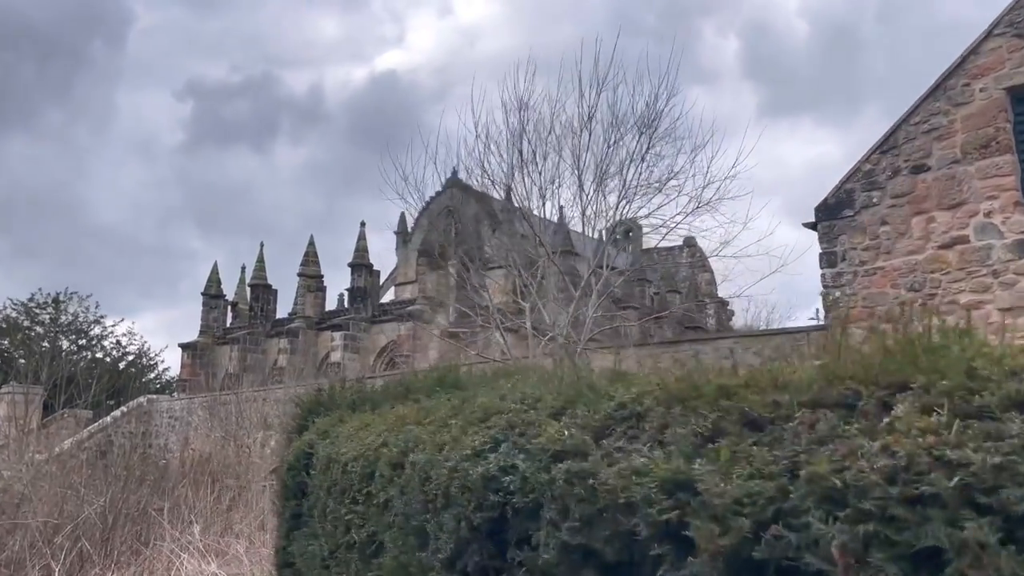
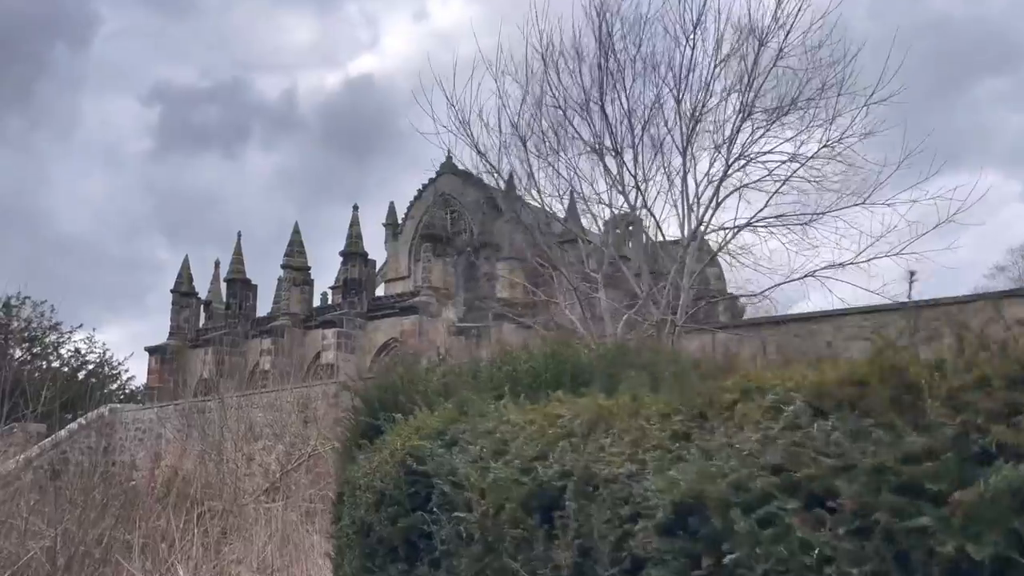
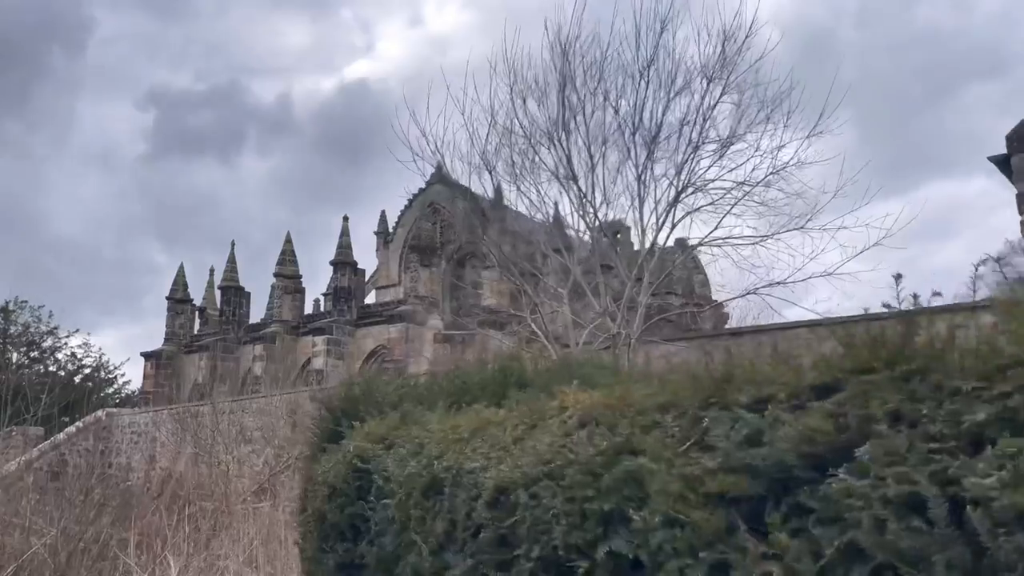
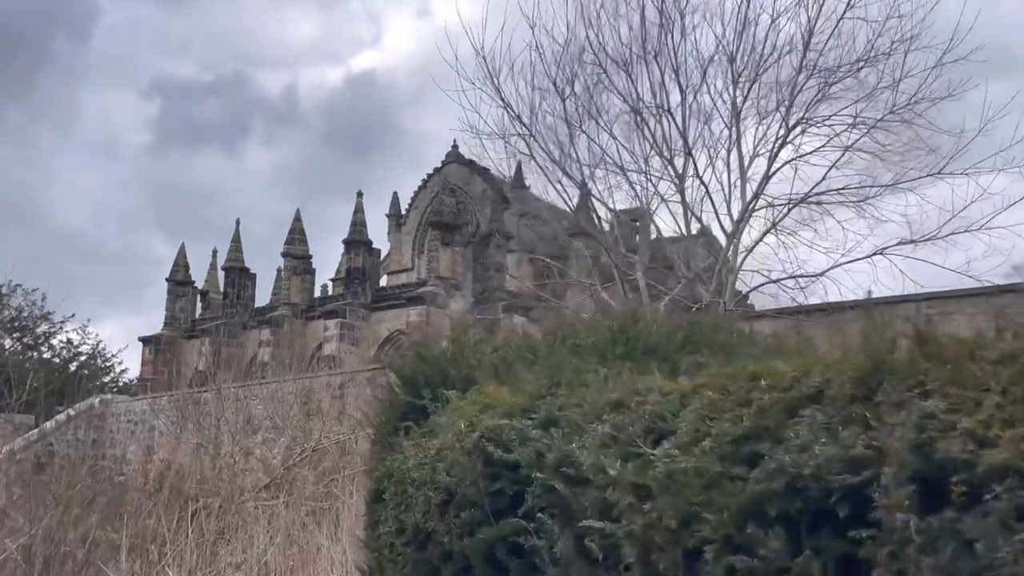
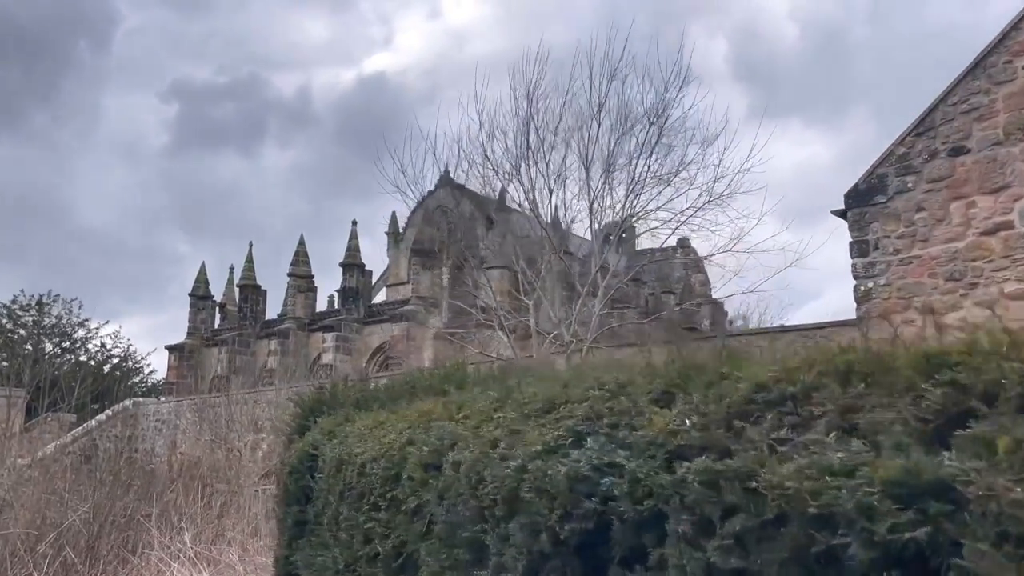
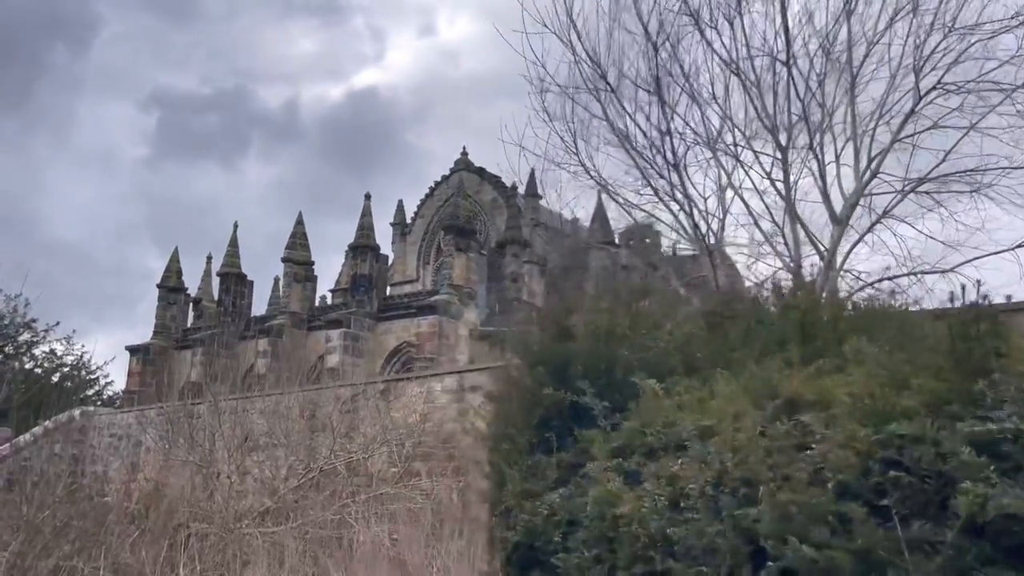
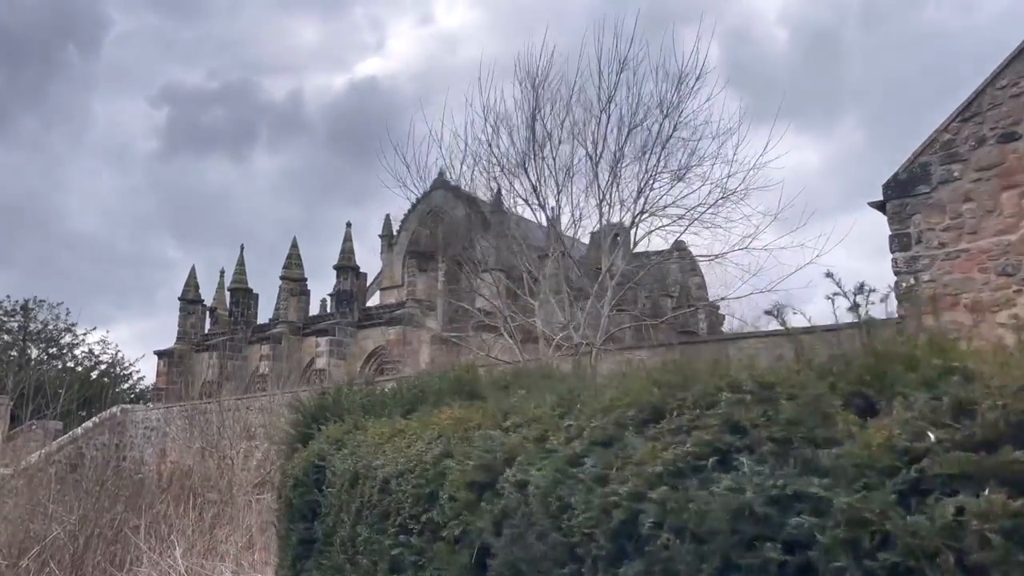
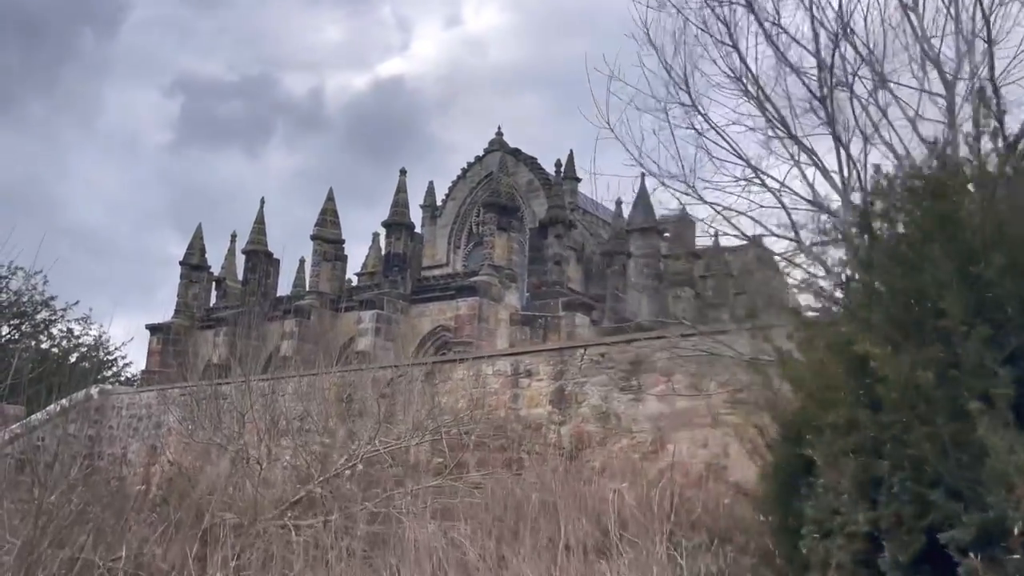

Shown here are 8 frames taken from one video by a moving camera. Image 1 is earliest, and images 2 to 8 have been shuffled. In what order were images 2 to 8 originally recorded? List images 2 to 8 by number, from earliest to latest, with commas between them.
5, 7, 3, 2, 4, 6, 8
